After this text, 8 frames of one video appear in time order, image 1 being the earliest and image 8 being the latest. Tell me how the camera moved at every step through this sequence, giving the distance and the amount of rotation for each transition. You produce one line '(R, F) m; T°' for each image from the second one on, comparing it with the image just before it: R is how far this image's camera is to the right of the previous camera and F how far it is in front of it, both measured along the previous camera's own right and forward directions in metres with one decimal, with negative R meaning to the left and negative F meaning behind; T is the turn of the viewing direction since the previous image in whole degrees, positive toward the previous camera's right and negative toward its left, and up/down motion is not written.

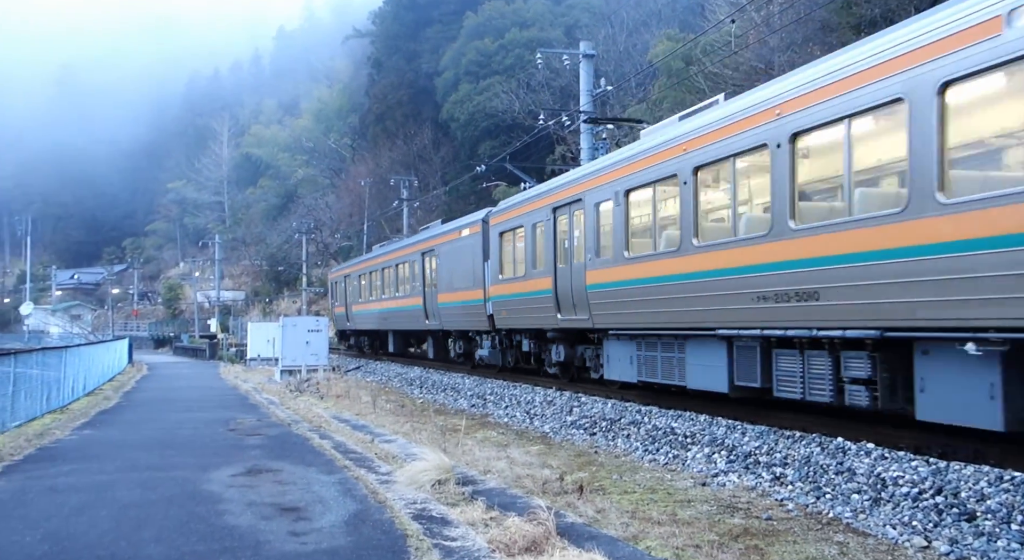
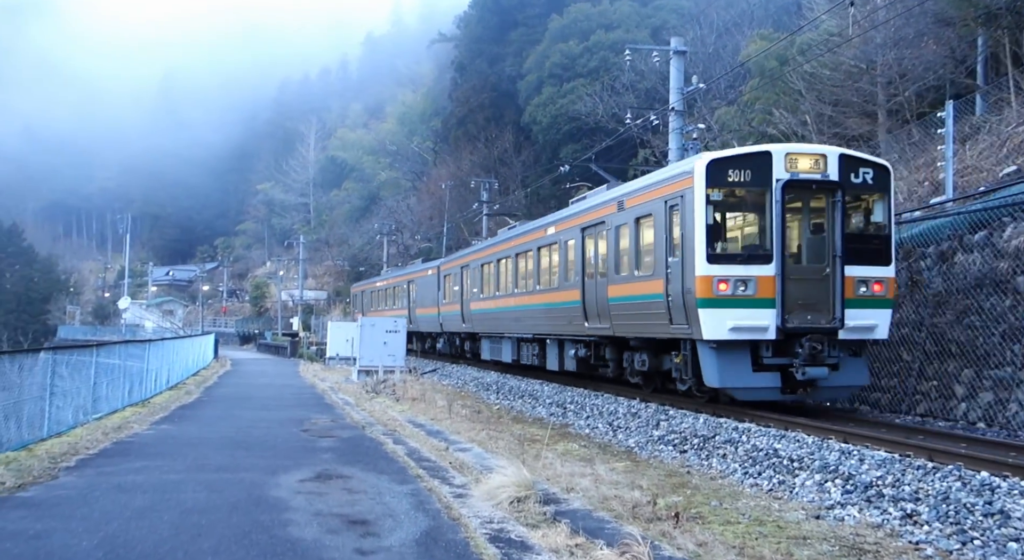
(-0.1, +0.6) m; -5°
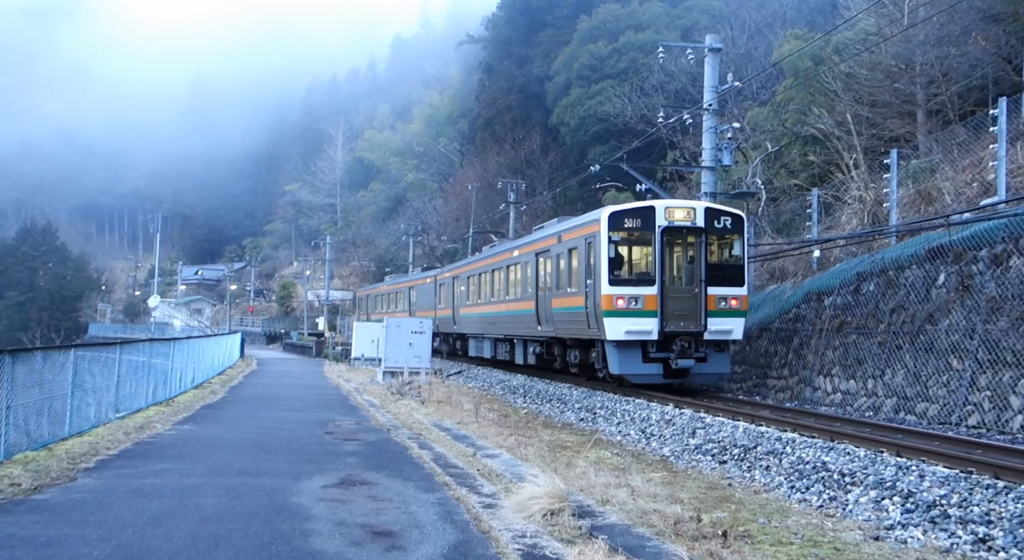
(-0.1, +0.4) m; -1°
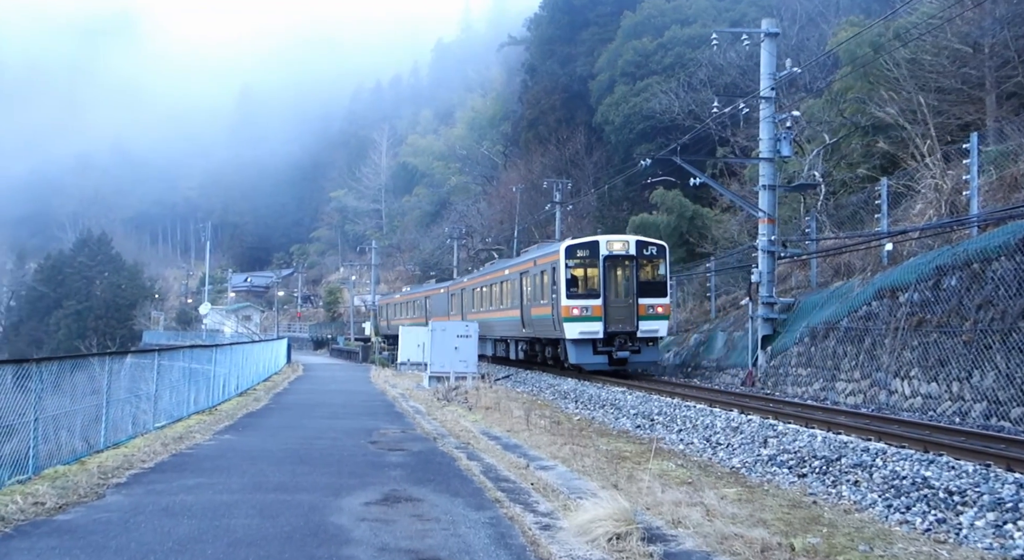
(-0.1, +0.7) m; -3°
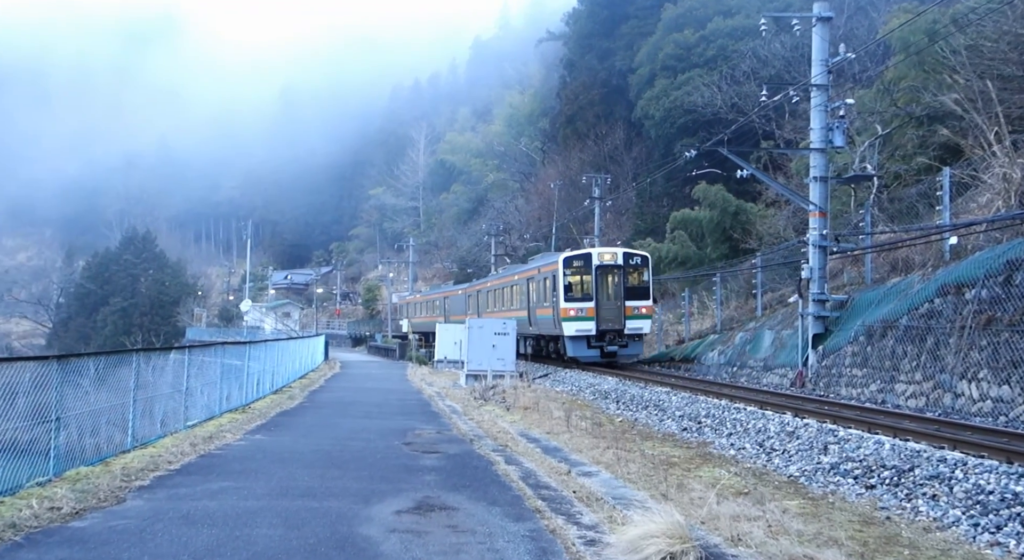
(0.0, +0.6) m; -2°
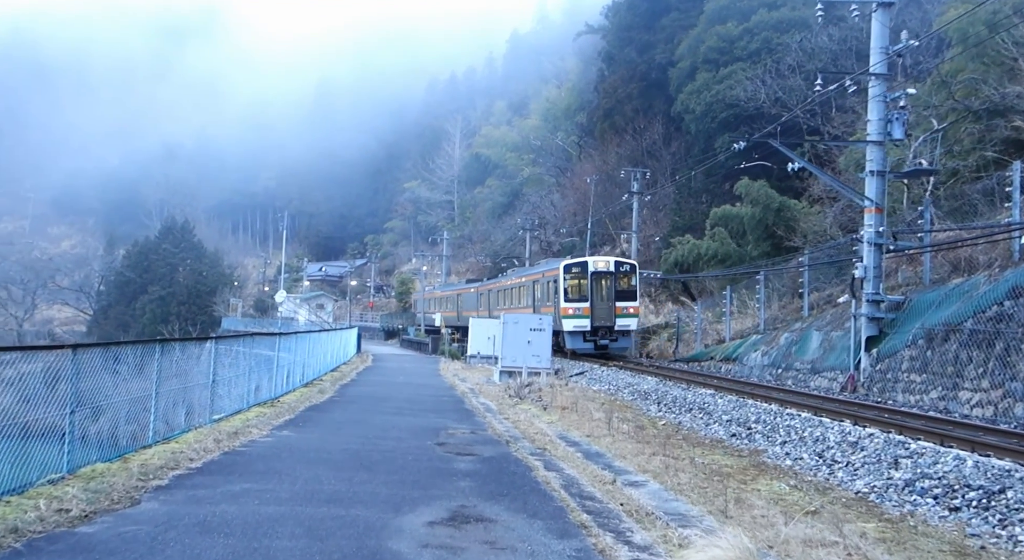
(-0.1, +0.7) m; -2°
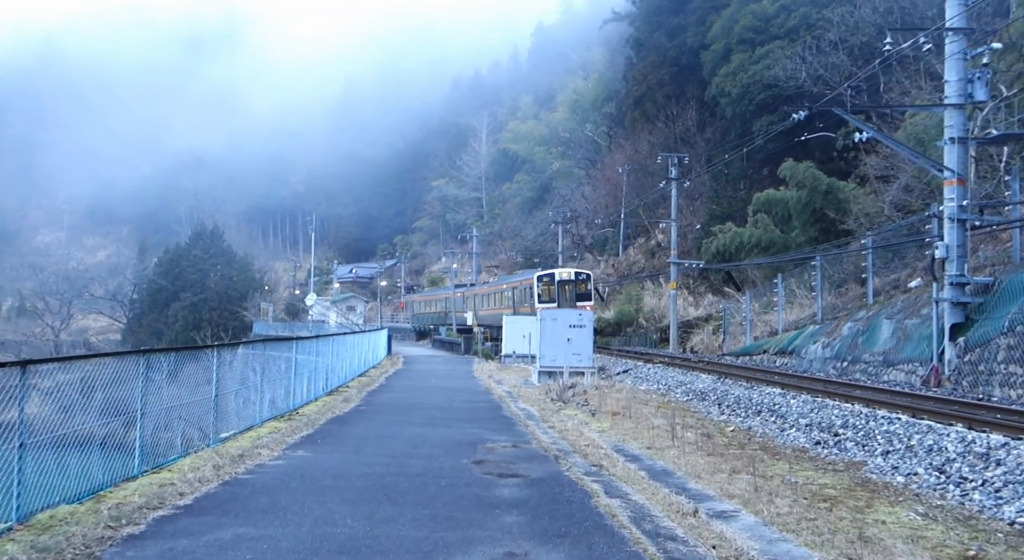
(-0.1, +1.7) m; -2°
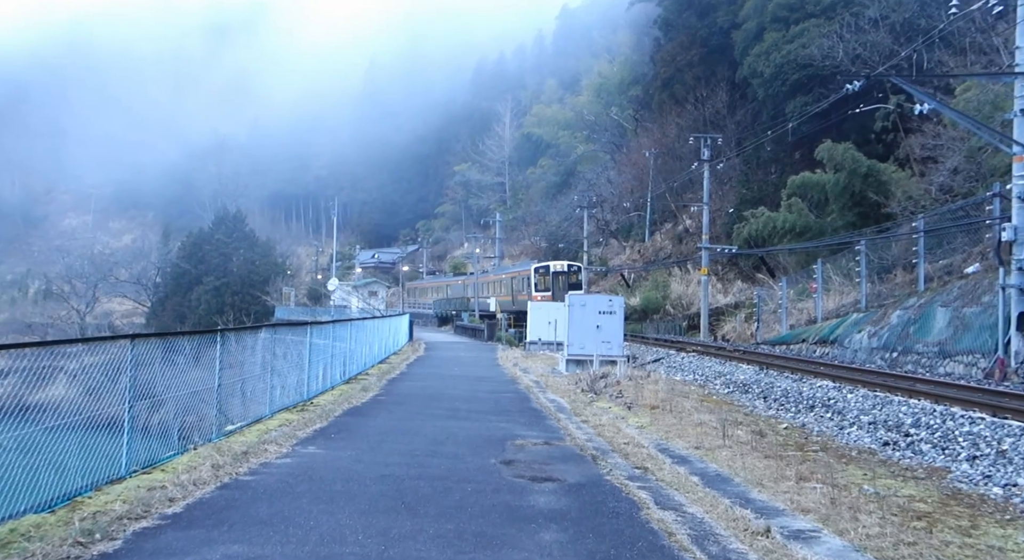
(-0.1, +1.1) m; -1°
